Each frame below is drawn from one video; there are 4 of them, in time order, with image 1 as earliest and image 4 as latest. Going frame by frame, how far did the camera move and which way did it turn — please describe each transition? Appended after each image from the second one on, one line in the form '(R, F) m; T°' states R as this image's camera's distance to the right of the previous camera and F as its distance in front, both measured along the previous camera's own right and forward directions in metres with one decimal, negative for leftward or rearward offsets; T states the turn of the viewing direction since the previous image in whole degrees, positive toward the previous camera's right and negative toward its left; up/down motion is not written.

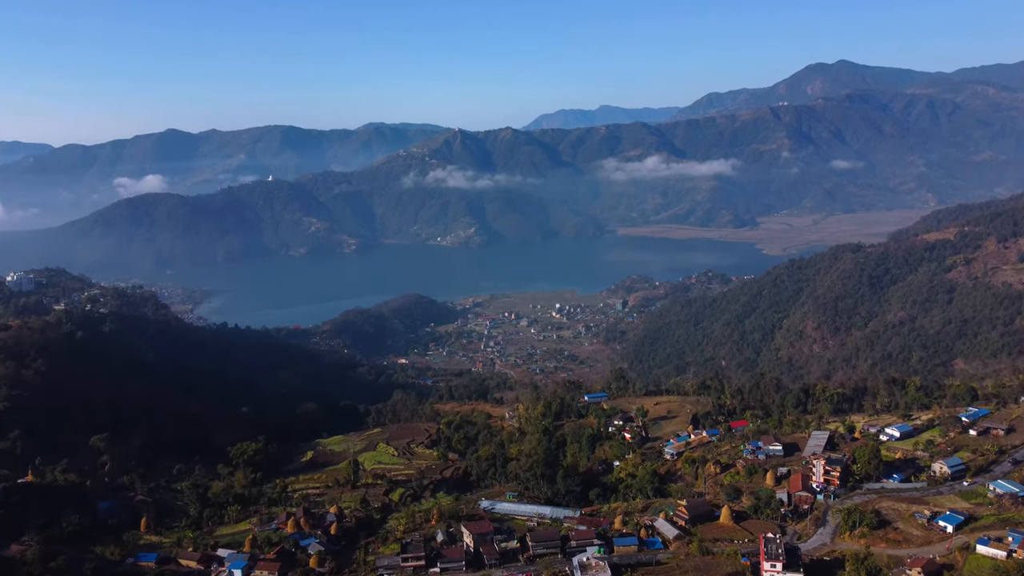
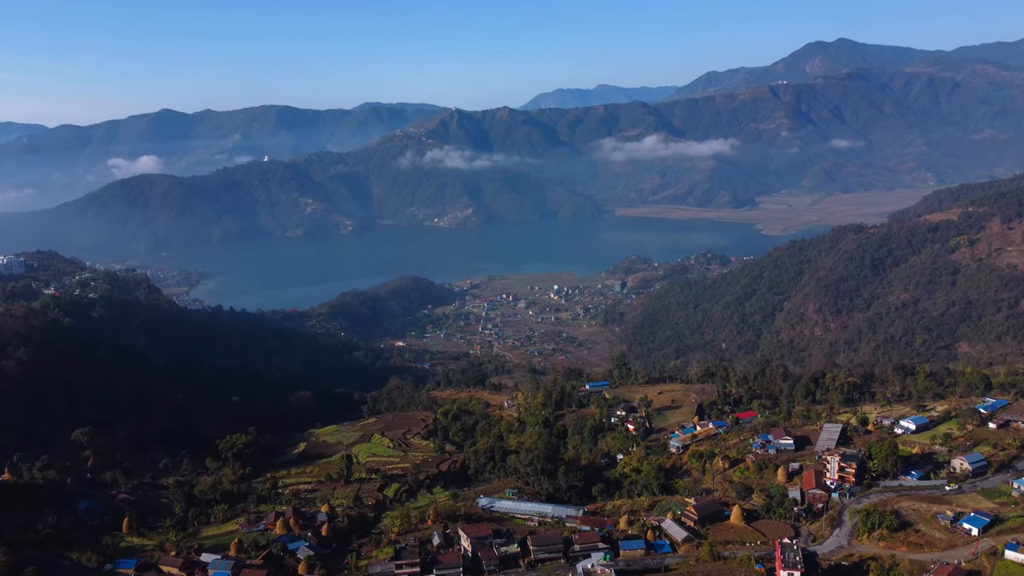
(0.0, +0.7) m; 0°
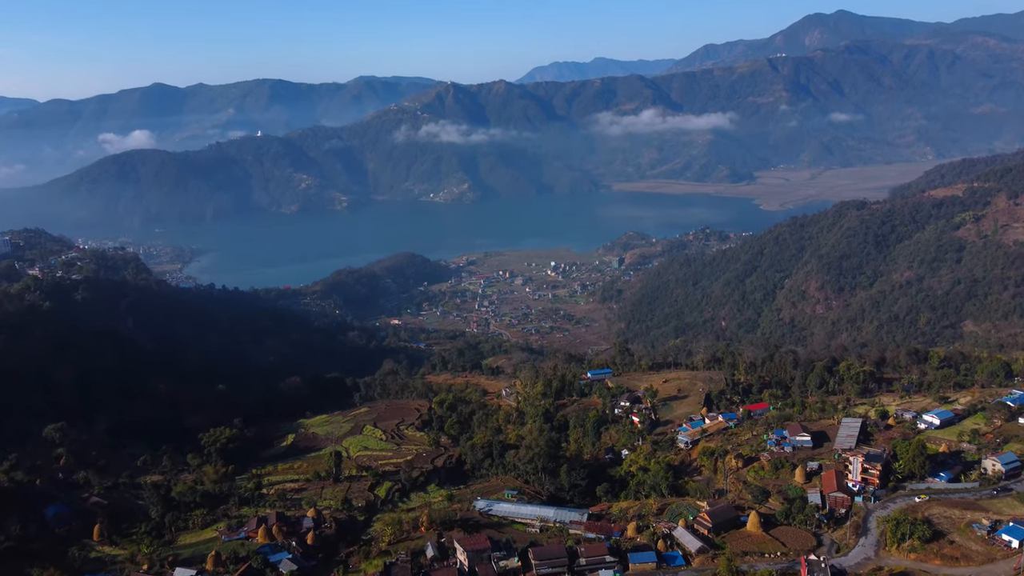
(0.0, +0.9) m; 0°
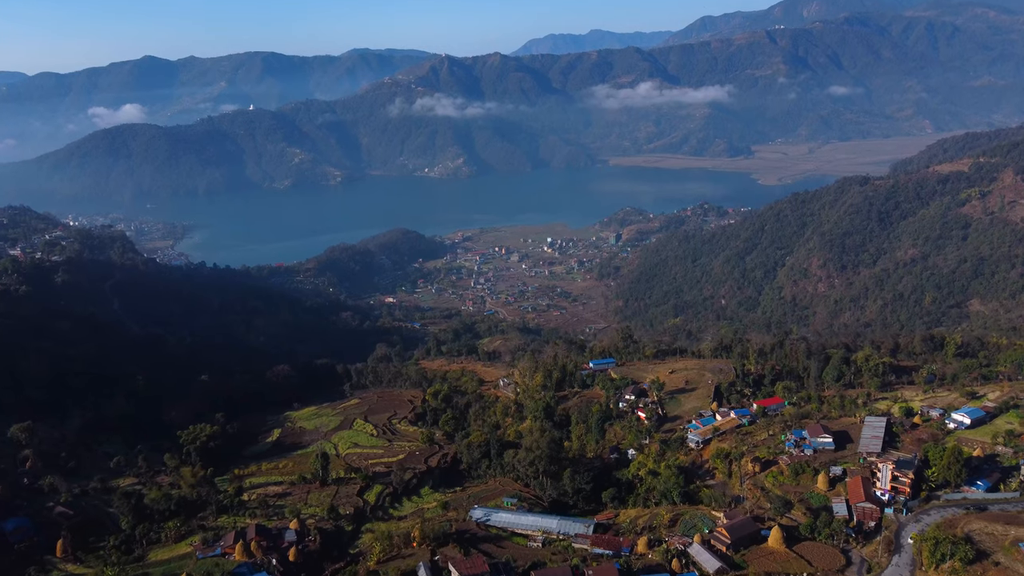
(-0.1, +1.0) m; 0°
